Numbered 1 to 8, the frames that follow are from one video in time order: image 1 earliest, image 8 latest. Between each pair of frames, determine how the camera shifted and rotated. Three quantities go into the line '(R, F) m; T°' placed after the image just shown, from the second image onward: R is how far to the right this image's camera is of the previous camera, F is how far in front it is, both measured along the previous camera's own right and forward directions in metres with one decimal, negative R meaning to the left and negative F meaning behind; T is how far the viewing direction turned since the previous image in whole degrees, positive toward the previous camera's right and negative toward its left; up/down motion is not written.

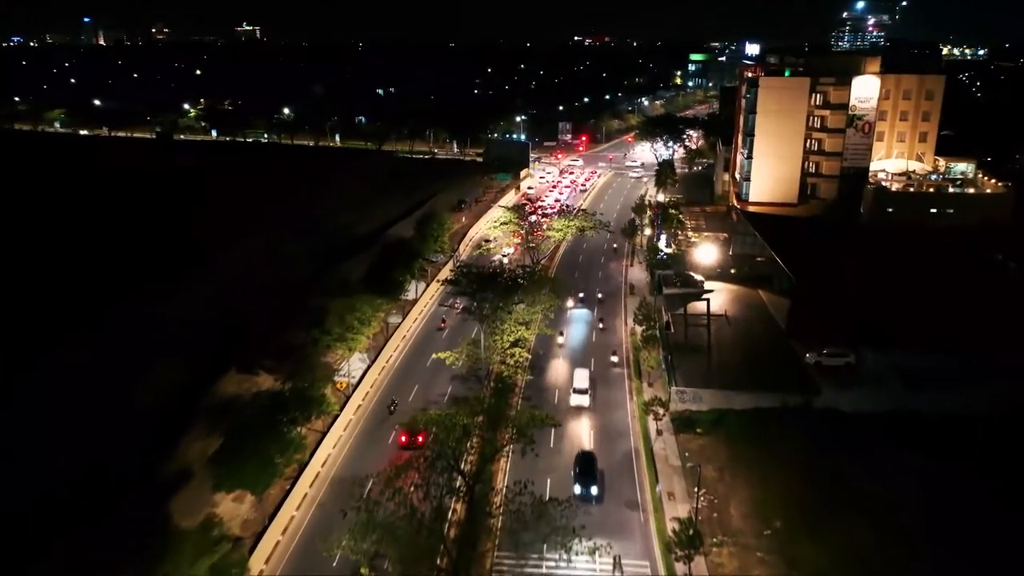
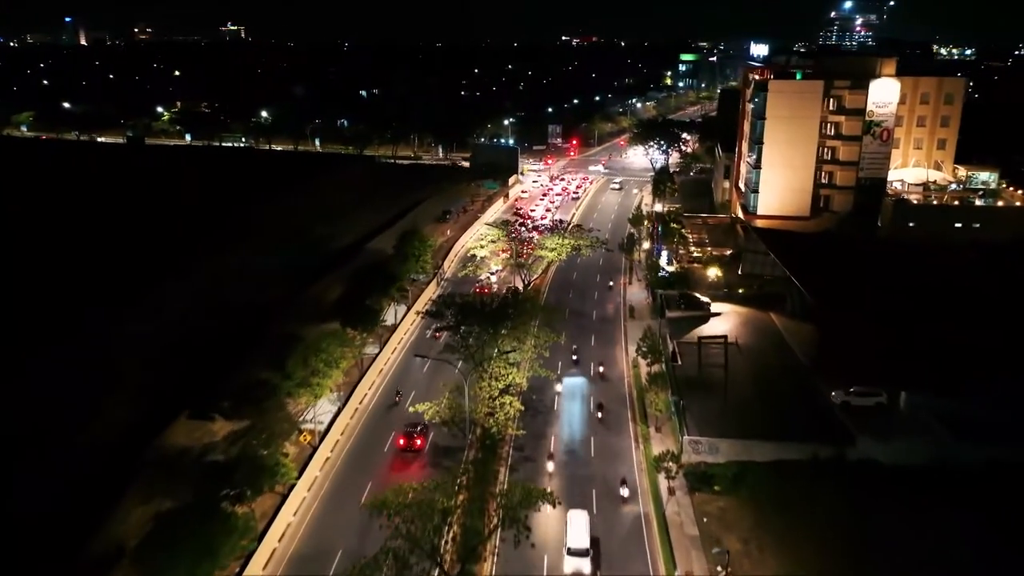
(0.0, +3.9) m; +1°
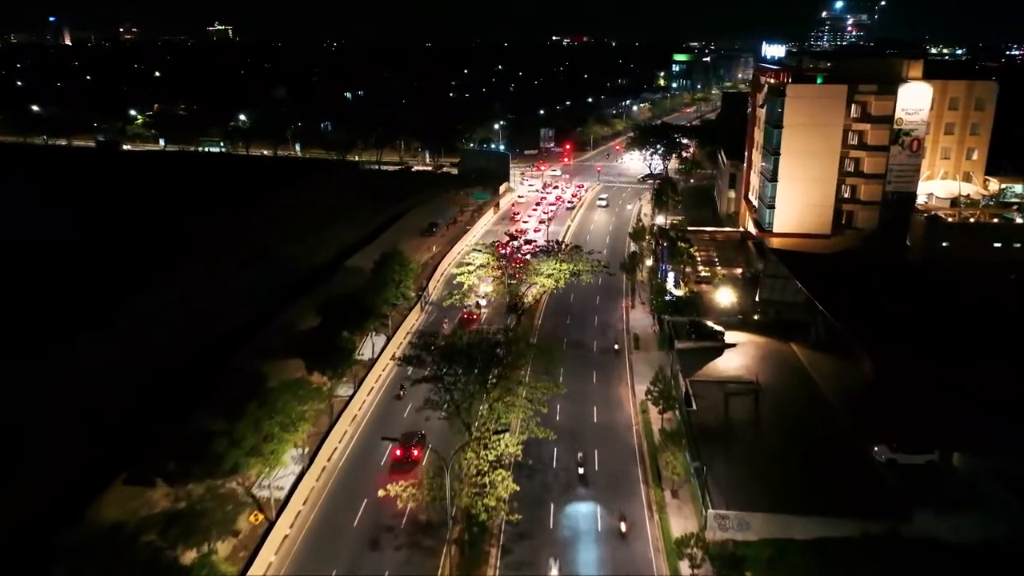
(0.0, +4.3) m; +1°
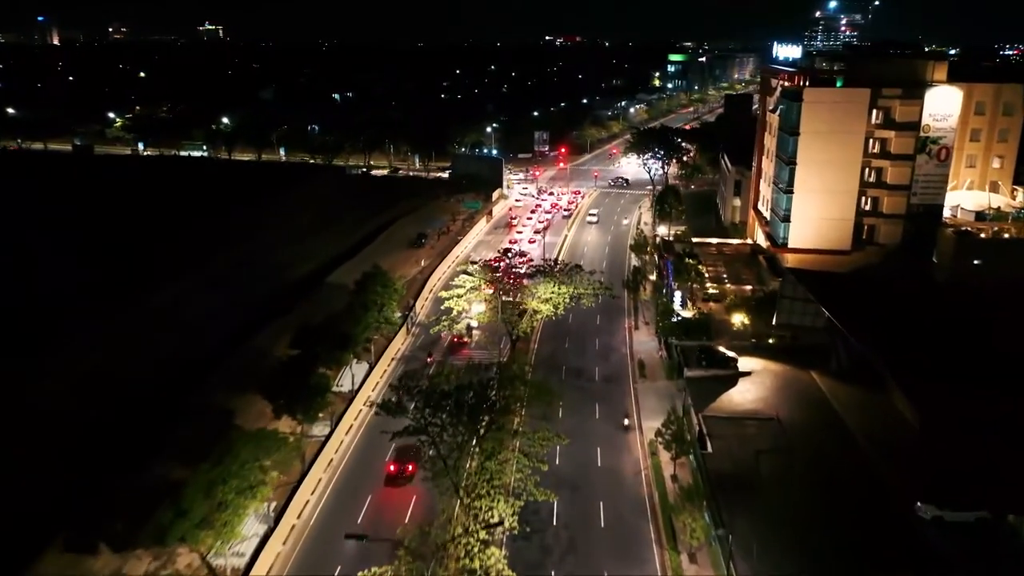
(0.0, +3.2) m; 0°
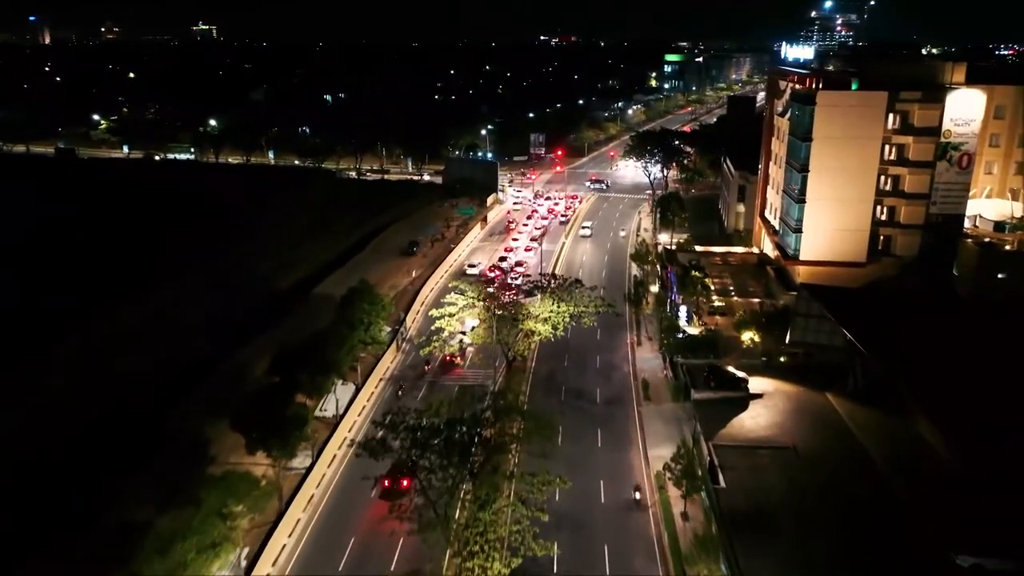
(0.0, +2.2) m; 0°
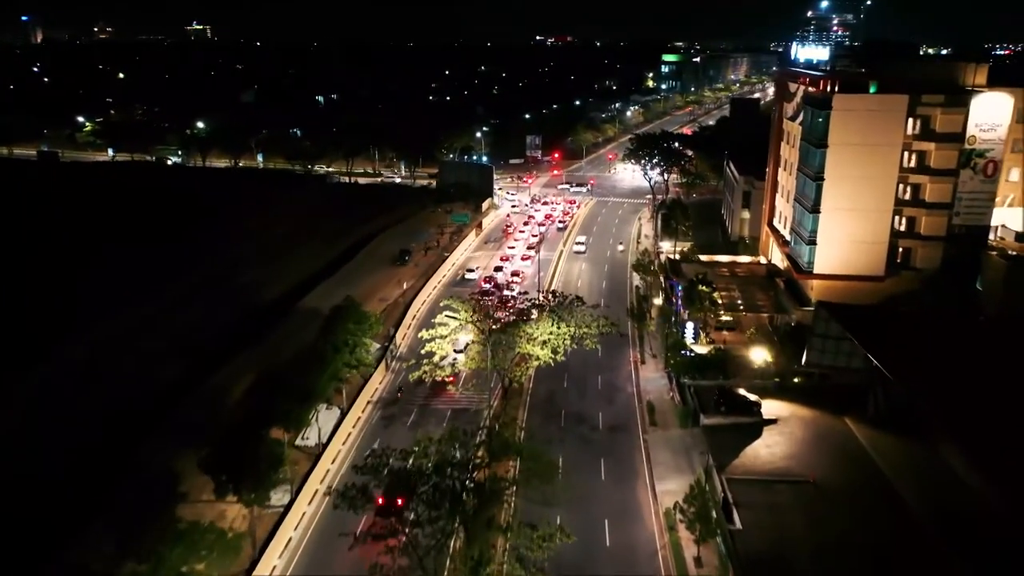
(0.0, +2.2) m; 0°
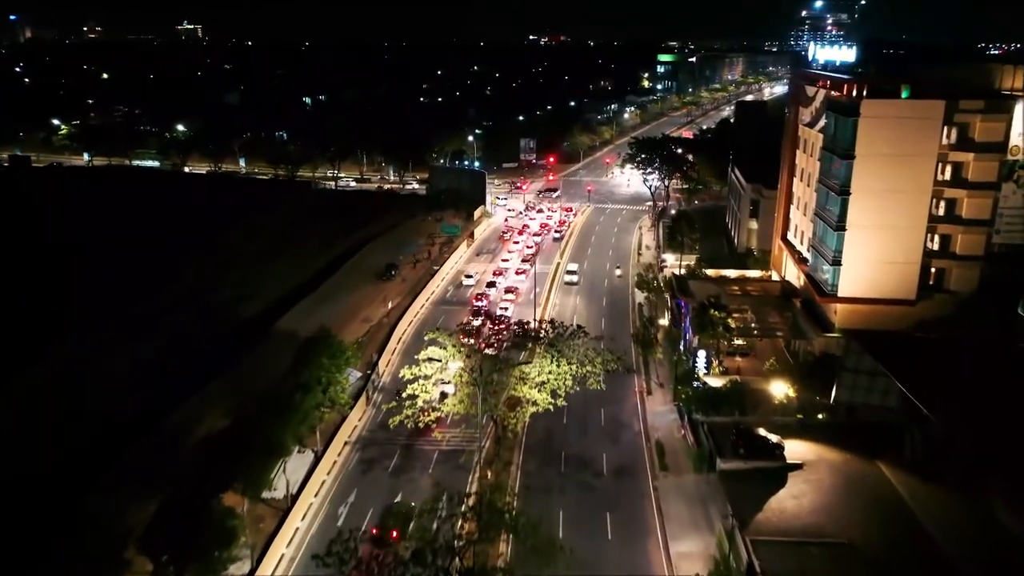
(0.0, +3.2) m; 0°
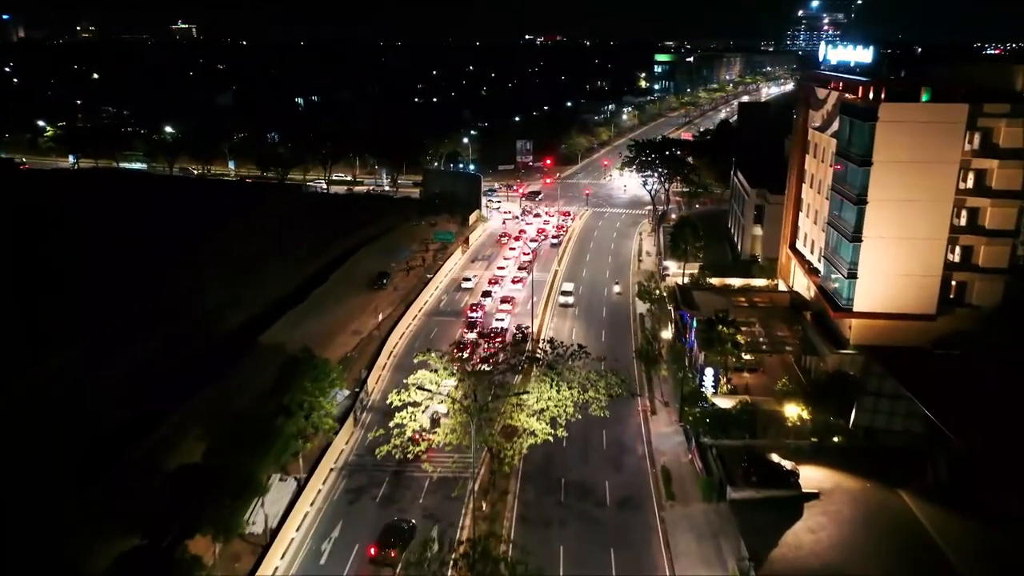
(0.0, +1.8) m; 0°
